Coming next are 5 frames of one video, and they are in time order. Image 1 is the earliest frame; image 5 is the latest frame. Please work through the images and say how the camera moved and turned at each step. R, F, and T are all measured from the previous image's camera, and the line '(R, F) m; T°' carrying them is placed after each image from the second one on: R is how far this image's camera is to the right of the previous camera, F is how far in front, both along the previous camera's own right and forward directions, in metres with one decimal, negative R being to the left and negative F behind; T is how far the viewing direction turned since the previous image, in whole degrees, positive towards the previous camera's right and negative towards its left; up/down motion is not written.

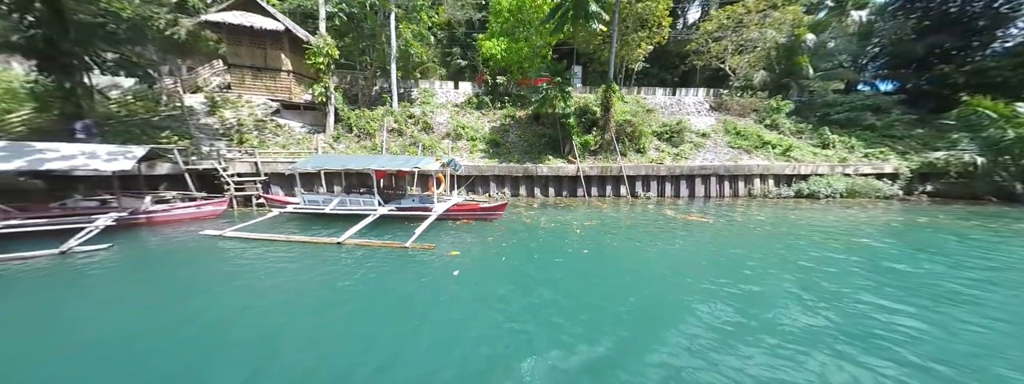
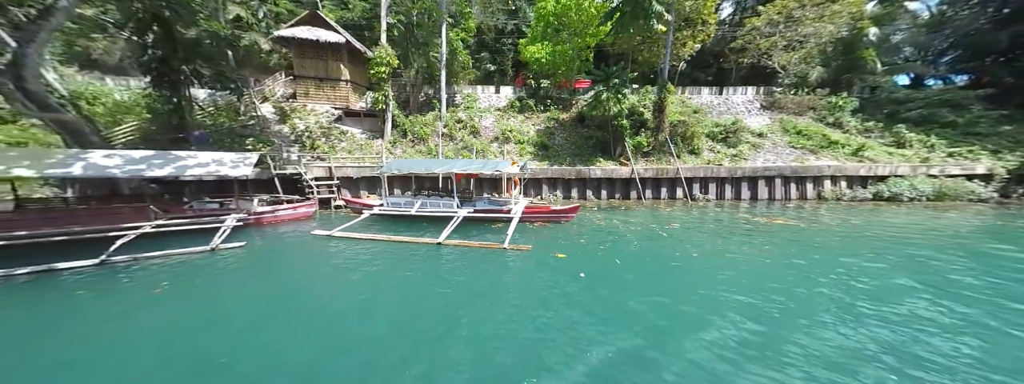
(-2.2, -0.4) m; -4°
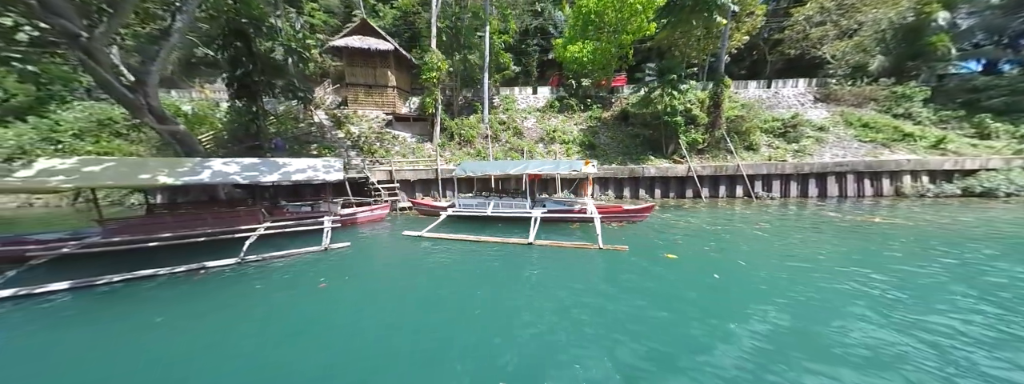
(-2.3, -0.2) m; -3°
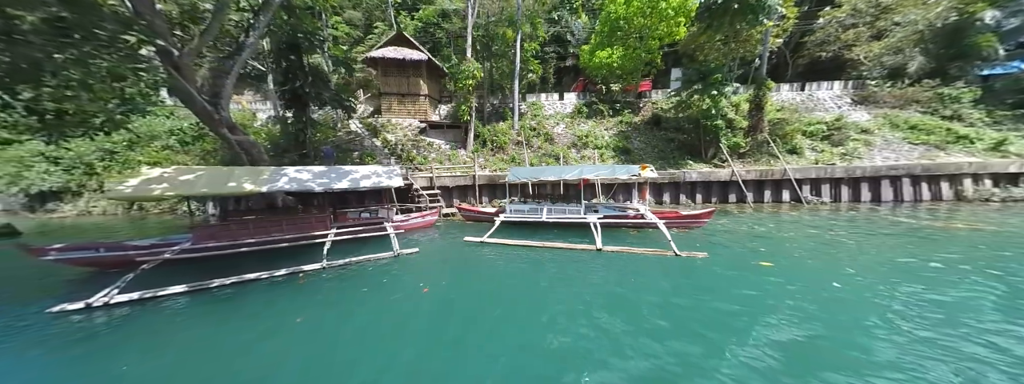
(-1.9, -0.1) m; -2°
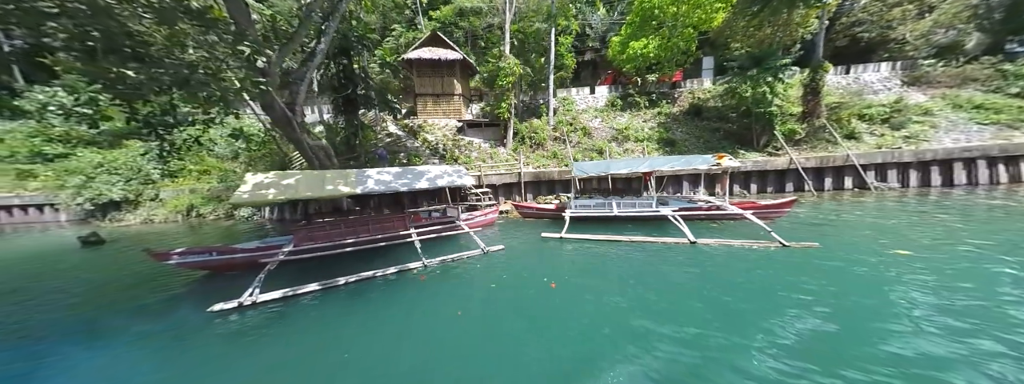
(-2.4, 0.0) m; -2°
